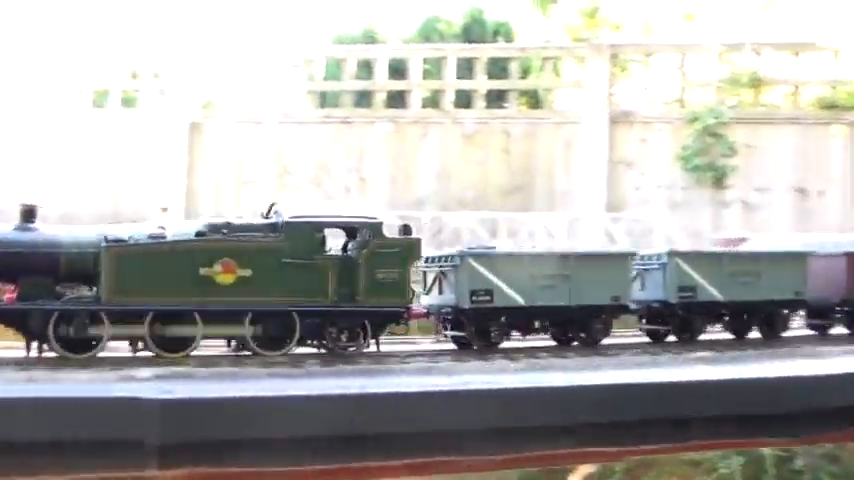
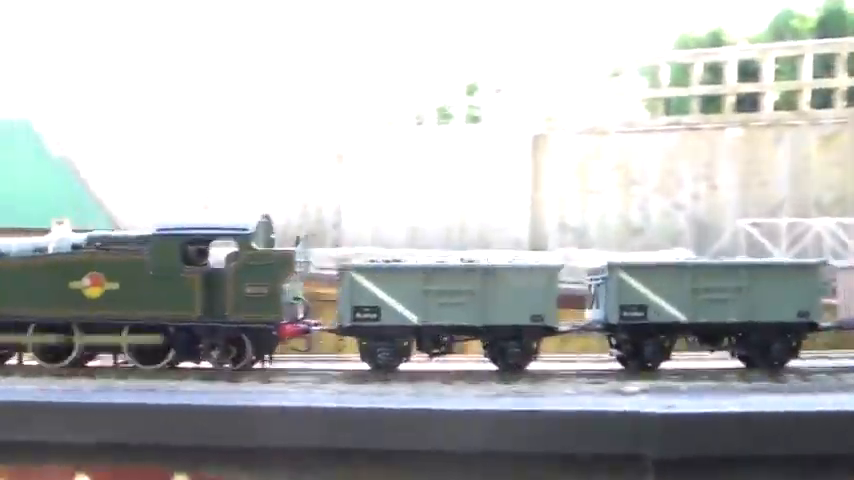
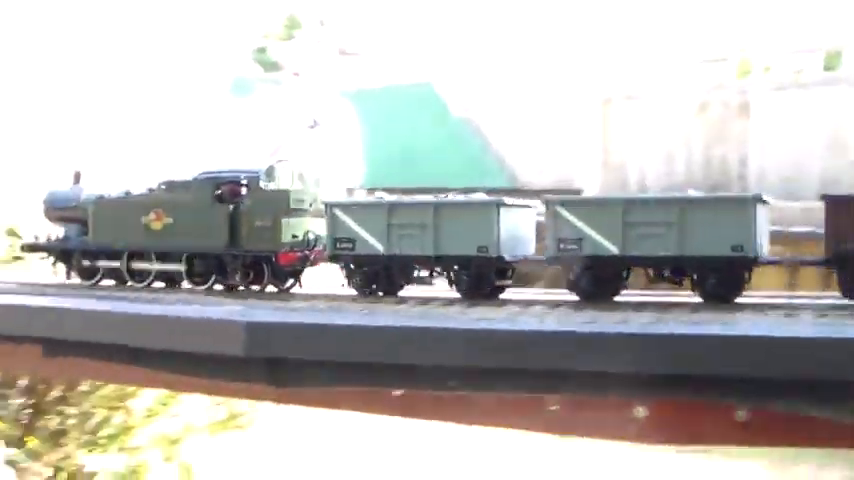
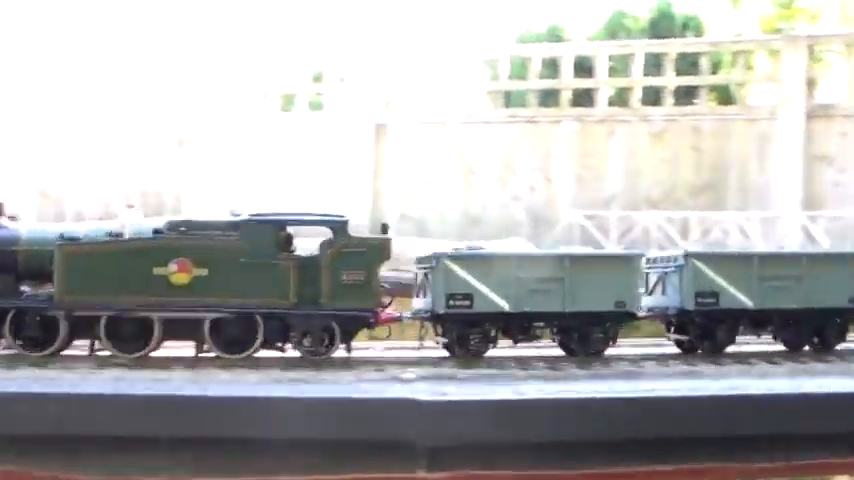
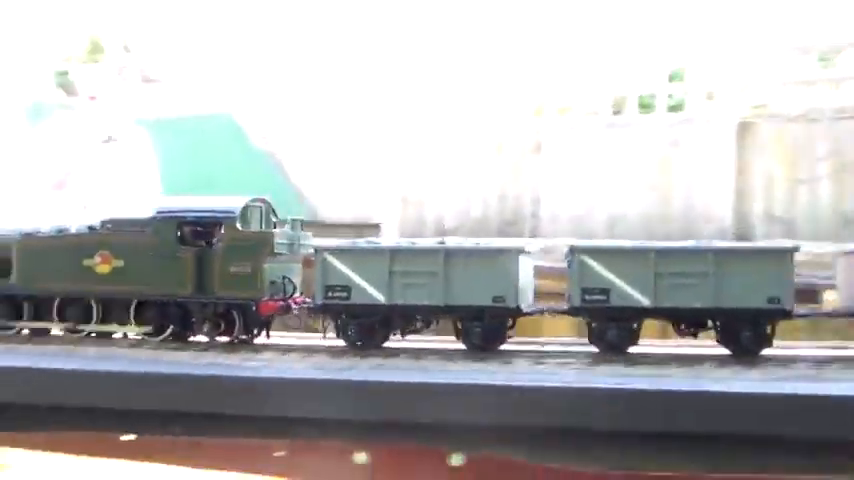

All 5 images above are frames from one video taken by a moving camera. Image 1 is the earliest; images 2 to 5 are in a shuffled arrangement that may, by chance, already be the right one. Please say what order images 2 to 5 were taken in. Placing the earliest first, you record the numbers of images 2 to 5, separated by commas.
4, 2, 5, 3
